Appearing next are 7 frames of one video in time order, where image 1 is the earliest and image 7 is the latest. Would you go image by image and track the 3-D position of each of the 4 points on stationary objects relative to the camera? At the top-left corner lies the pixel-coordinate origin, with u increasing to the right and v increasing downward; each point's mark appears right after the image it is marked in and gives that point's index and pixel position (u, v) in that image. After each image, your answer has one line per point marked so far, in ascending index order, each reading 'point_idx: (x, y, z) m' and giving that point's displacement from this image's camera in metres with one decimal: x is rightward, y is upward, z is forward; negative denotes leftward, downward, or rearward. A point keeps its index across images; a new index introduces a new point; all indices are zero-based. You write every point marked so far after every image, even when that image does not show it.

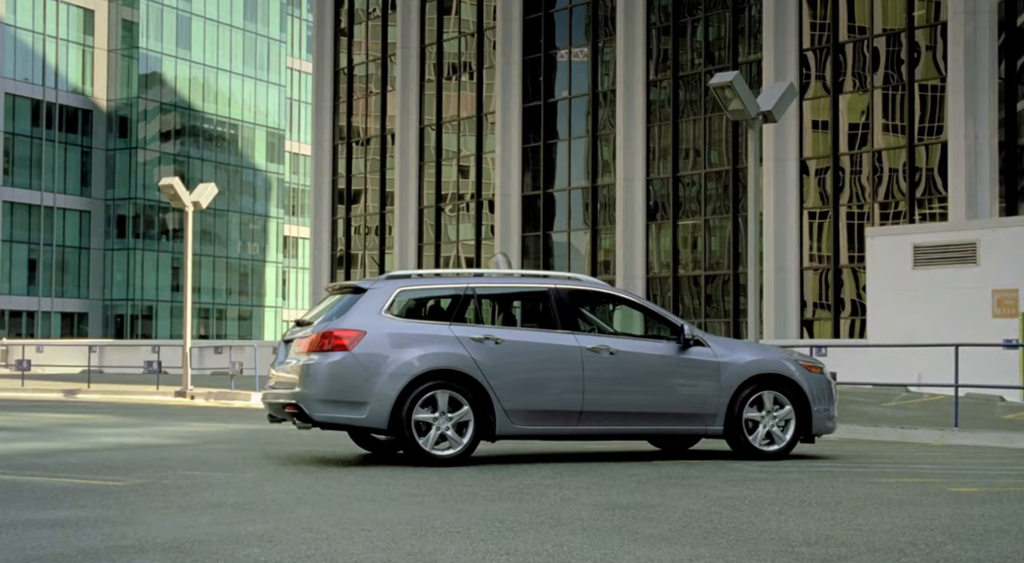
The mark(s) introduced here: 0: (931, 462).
0: (+4.0, -1.7, +11.3) m
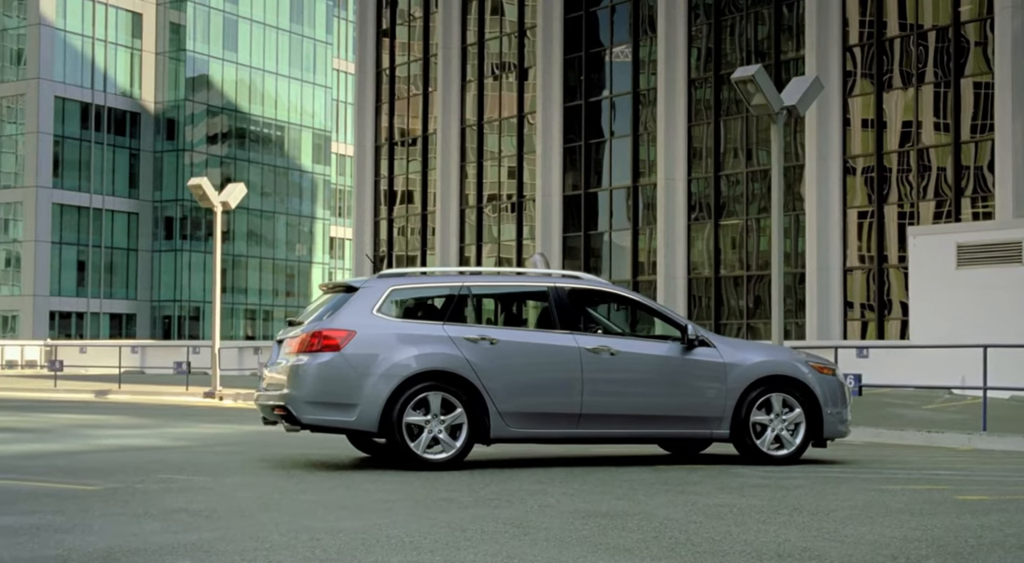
0: (+4.0, -1.7, +10.8) m
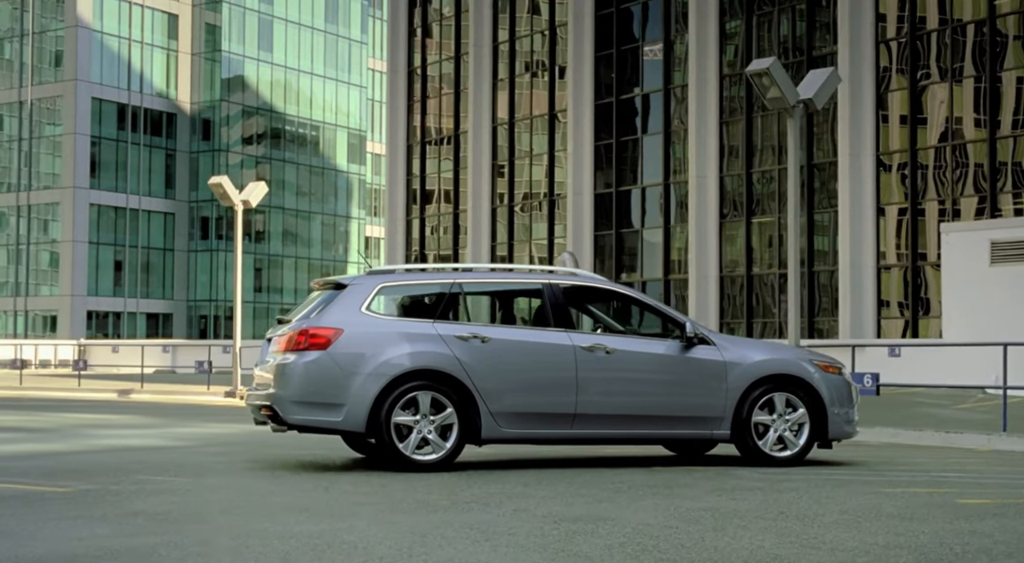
0: (+3.9, -1.6, +10.5) m
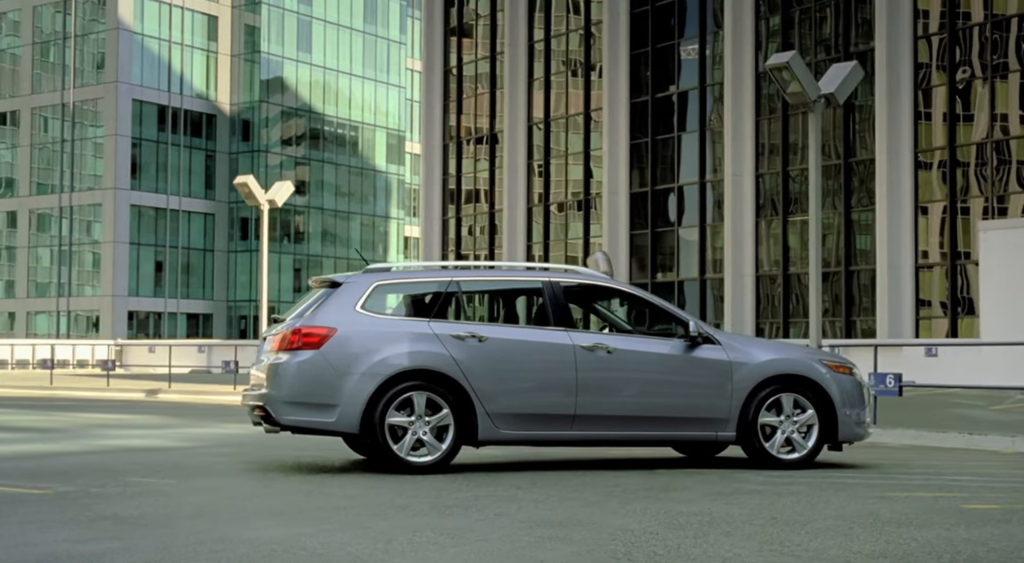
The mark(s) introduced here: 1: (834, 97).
0: (+3.9, -1.6, +10.1) m
1: (+4.5, +2.6, +16.6) m
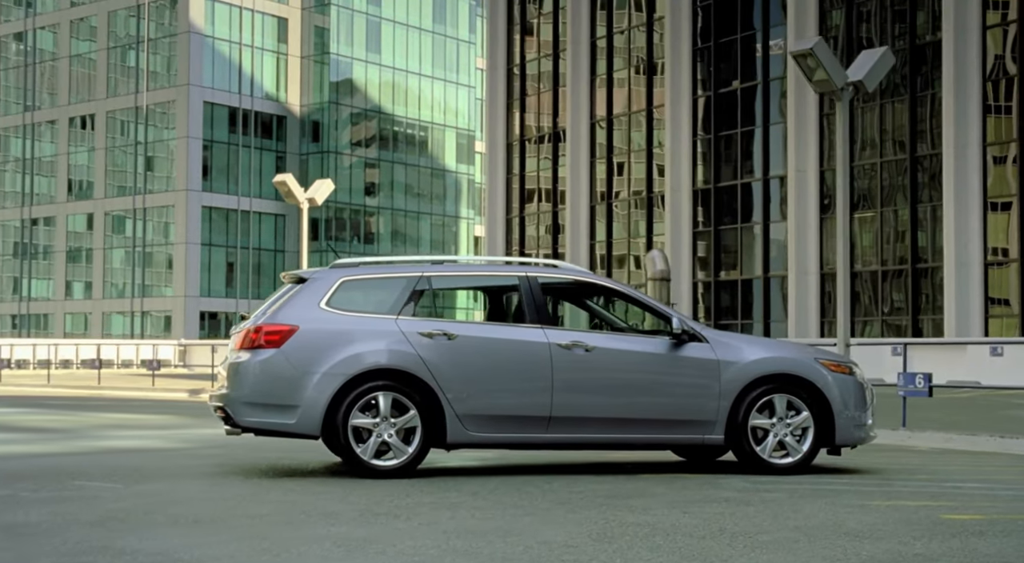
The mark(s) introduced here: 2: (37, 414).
0: (+3.8, -1.6, +9.5) m
1: (+4.7, +2.6, +15.9) m
2: (-7.5, -2.1, +18.9) m
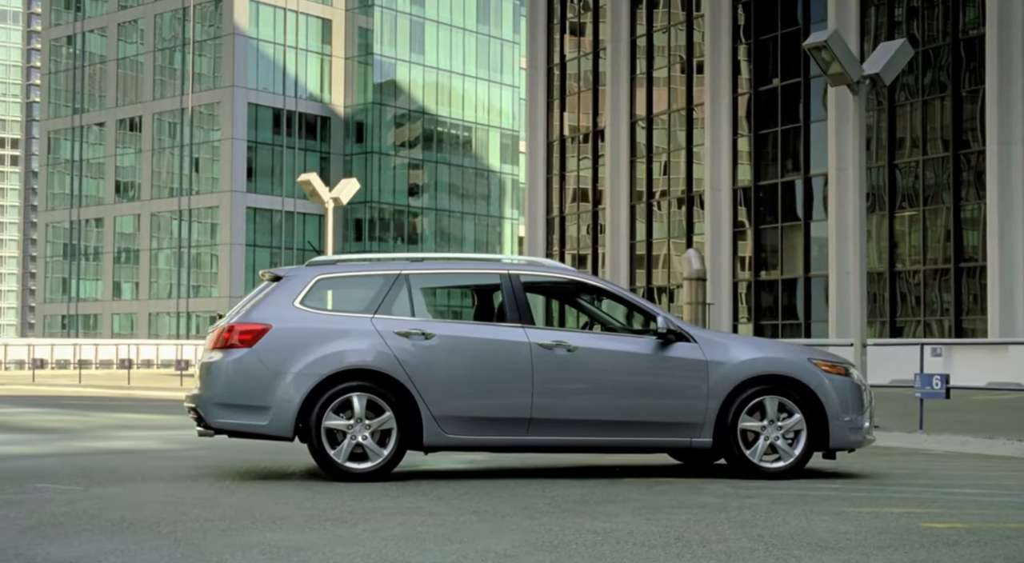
0: (+3.6, -1.6, +9.1) m
1: (+4.8, +2.7, +15.5) m
2: (-7.3, -2.1, +18.9) m
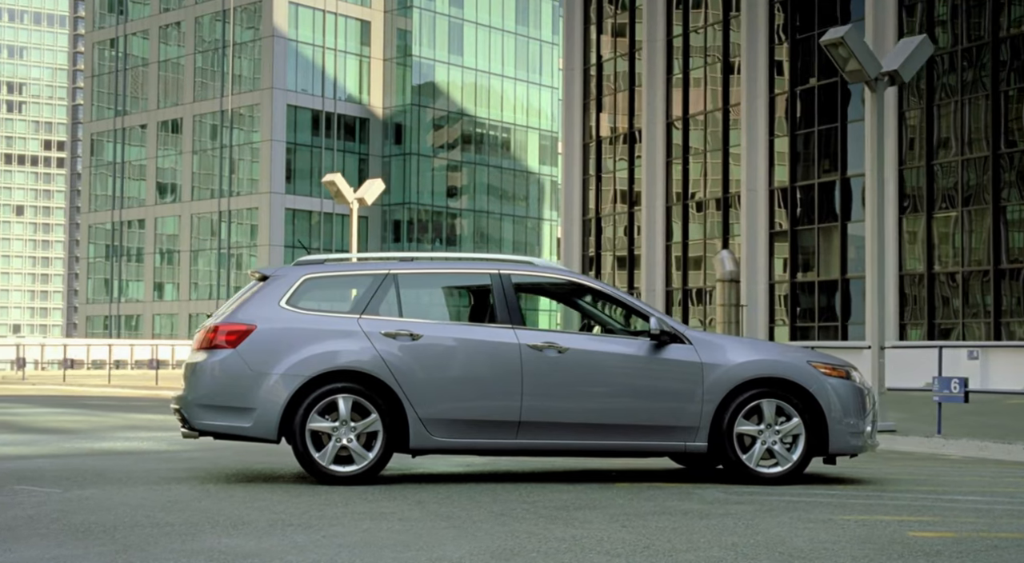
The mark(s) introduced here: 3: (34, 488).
0: (+3.6, -1.6, +8.8) m
1: (+4.9, +2.6, +15.2) m
2: (-7.1, -2.1, +19.0) m
3: (-3.1, -1.3, +7.6) m
